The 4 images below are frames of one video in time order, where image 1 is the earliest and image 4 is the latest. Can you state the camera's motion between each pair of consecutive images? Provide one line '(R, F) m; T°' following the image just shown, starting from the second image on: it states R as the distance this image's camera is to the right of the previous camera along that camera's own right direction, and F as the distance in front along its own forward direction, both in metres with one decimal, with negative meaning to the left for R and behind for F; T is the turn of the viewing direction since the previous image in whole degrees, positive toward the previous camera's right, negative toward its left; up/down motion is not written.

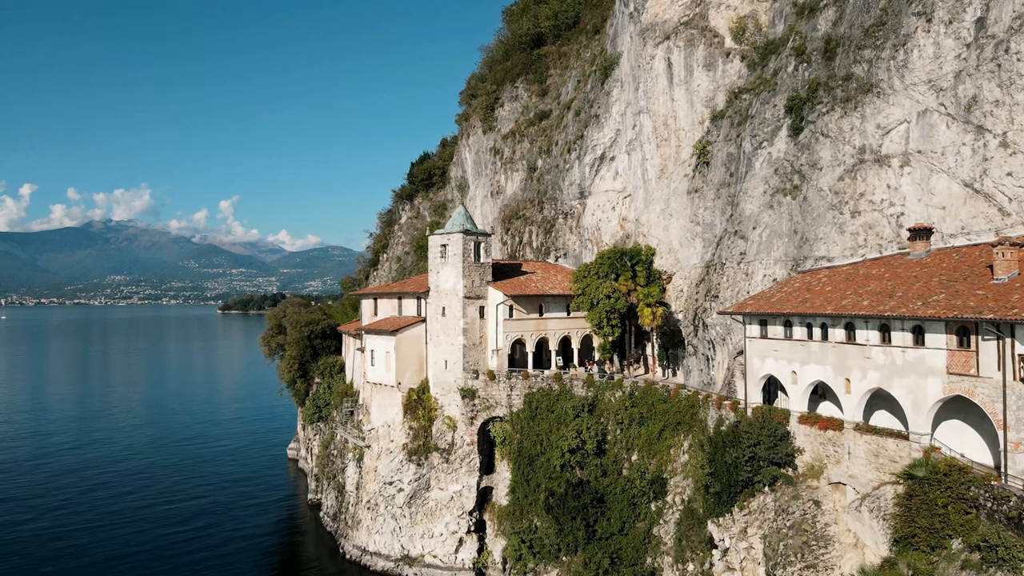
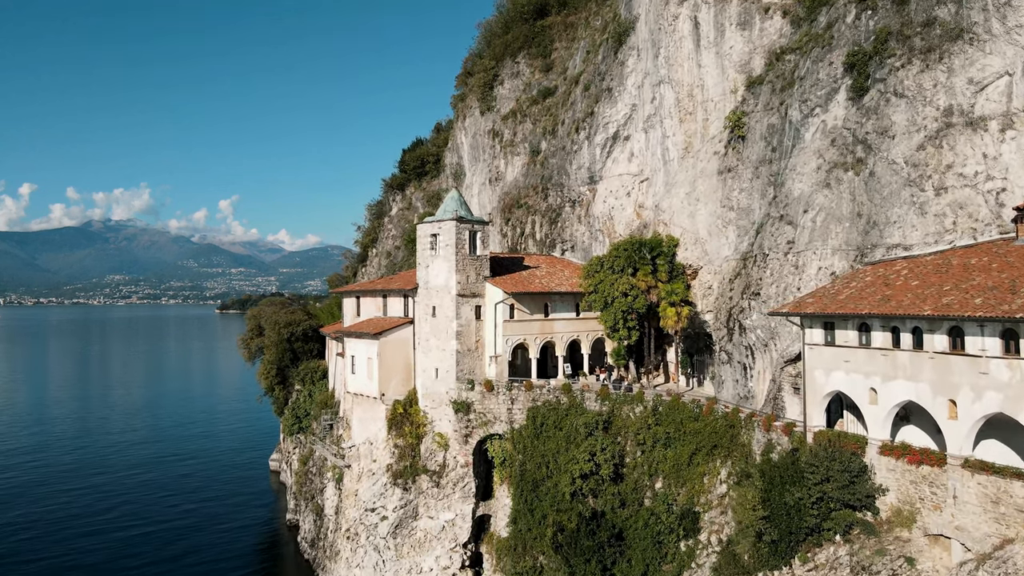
(-0.1, +6.8) m; 0°
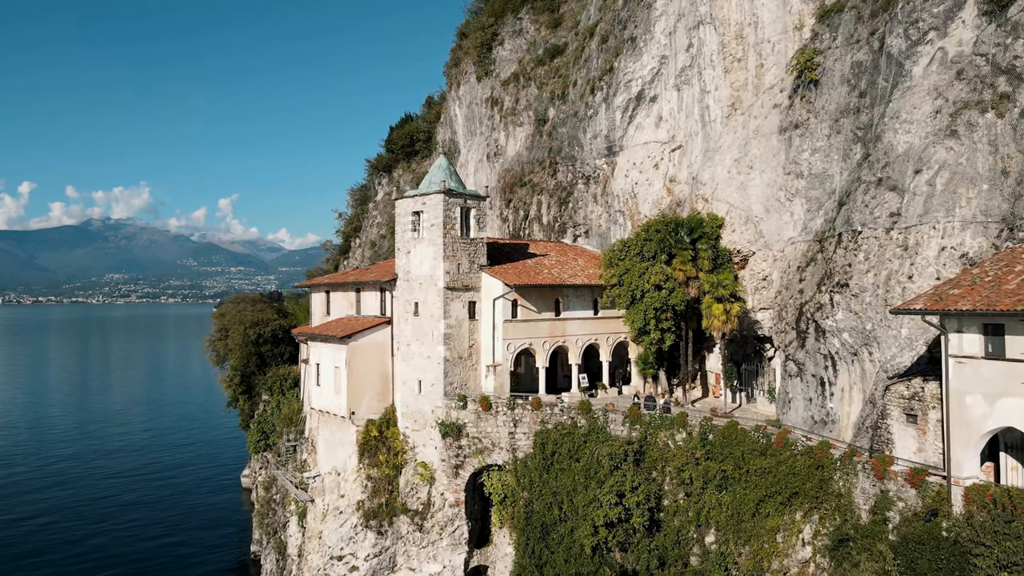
(-0.1, +8.9) m; 0°
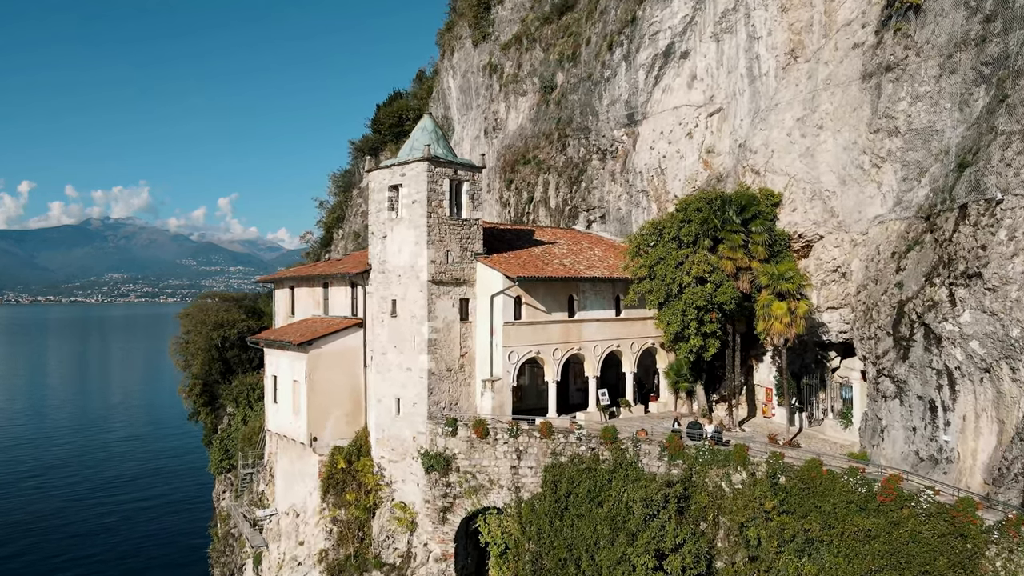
(-0.1, +7.2) m; 0°
